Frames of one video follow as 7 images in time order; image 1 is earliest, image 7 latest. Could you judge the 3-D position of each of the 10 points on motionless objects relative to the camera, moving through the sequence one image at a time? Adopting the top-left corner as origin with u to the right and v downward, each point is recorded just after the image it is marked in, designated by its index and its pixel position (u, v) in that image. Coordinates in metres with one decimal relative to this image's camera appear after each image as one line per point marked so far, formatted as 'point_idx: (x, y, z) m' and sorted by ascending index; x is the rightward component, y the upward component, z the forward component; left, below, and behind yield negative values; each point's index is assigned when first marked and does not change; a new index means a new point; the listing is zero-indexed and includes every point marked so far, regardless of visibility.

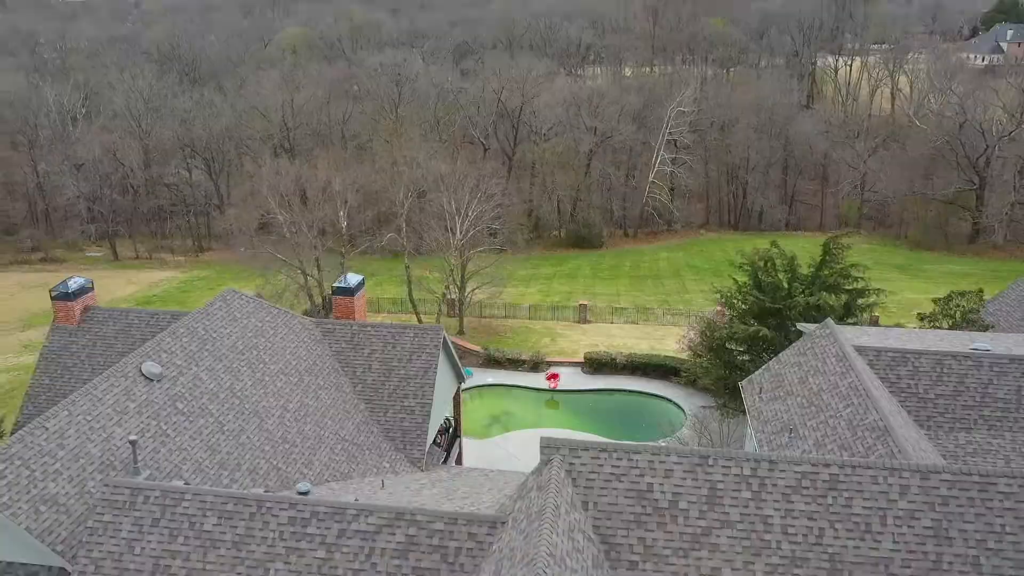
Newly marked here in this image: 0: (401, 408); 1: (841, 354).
0: (-2.3, -2.5, +17.0) m
1: (+6.1, -1.2, +14.9) m
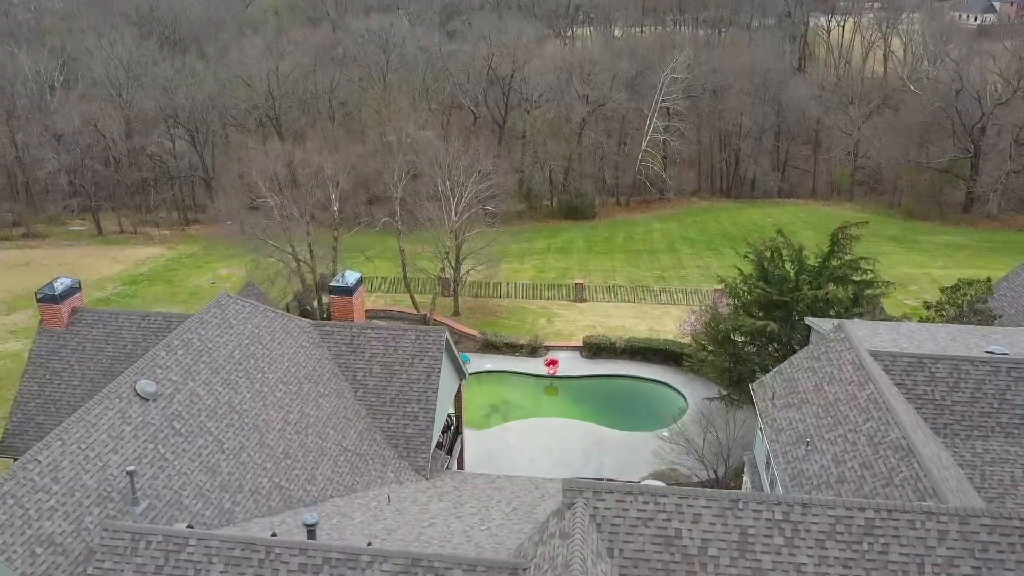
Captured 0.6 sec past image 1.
0: (-2.2, -2.6, +16.6) m
1: (+6.2, -1.3, +14.5) m
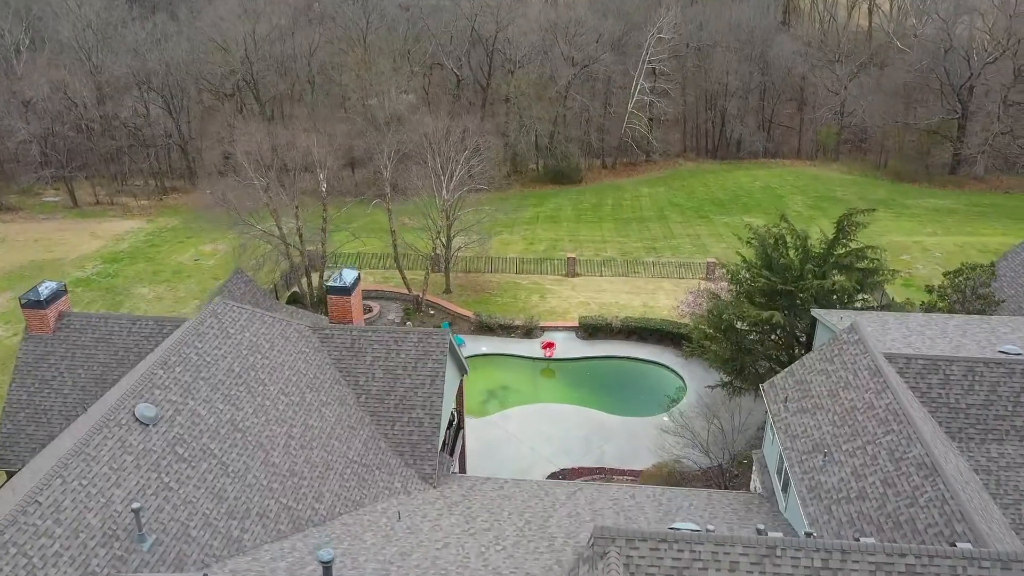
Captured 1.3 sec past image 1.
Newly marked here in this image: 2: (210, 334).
0: (-2.1, -2.7, +16.2) m
1: (+6.4, -1.4, +14.3) m
2: (-5.6, -0.9, +14.9) m
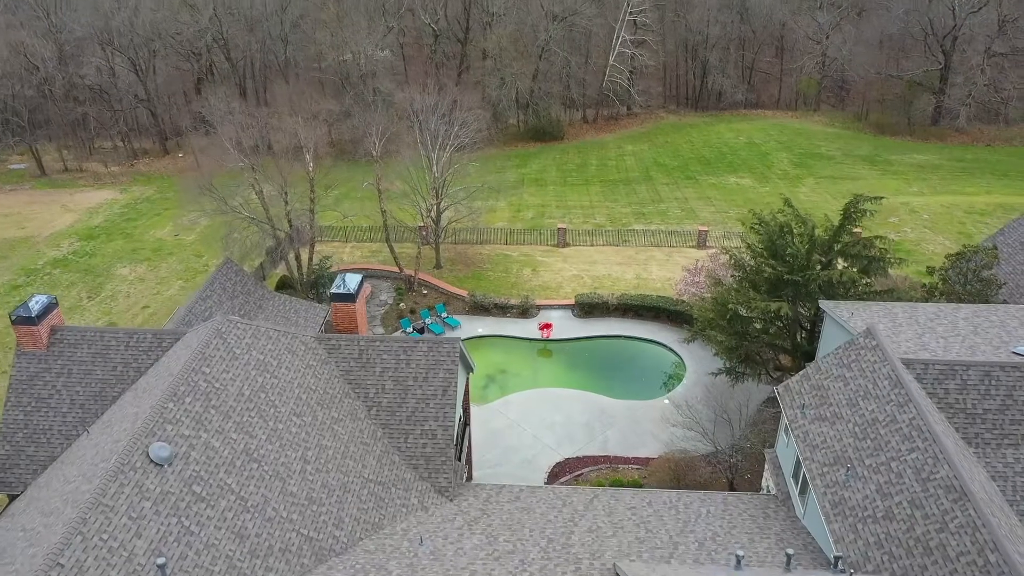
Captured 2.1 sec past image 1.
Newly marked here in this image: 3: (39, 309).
0: (-1.8, -2.9, +16.0) m
1: (+6.7, -1.6, +14.2) m
2: (-5.3, -1.2, +14.5) m
3: (-9.8, -0.4, +16.6) m
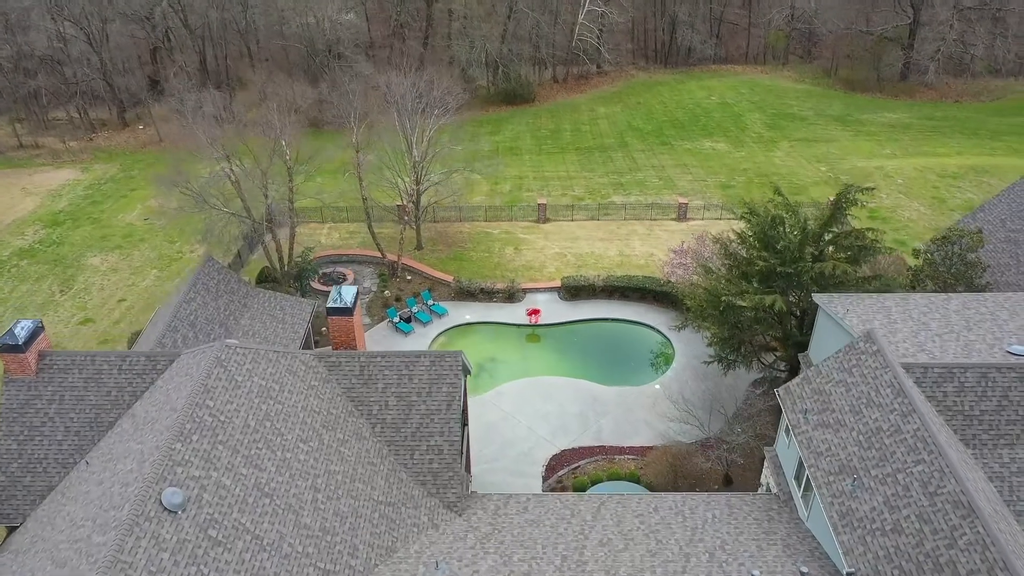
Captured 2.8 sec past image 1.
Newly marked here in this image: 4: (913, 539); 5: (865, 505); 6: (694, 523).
0: (-1.7, -3.2, +15.9) m
1: (+6.9, -1.7, +14.5) m
2: (-5.2, -1.7, +14.2) m
3: (-9.7, -0.9, +16.1) m
4: (+6.2, -3.9, +12.4) m
5: (+5.9, -3.6, +13.4) m
6: (+3.5, -4.5, +15.4) m
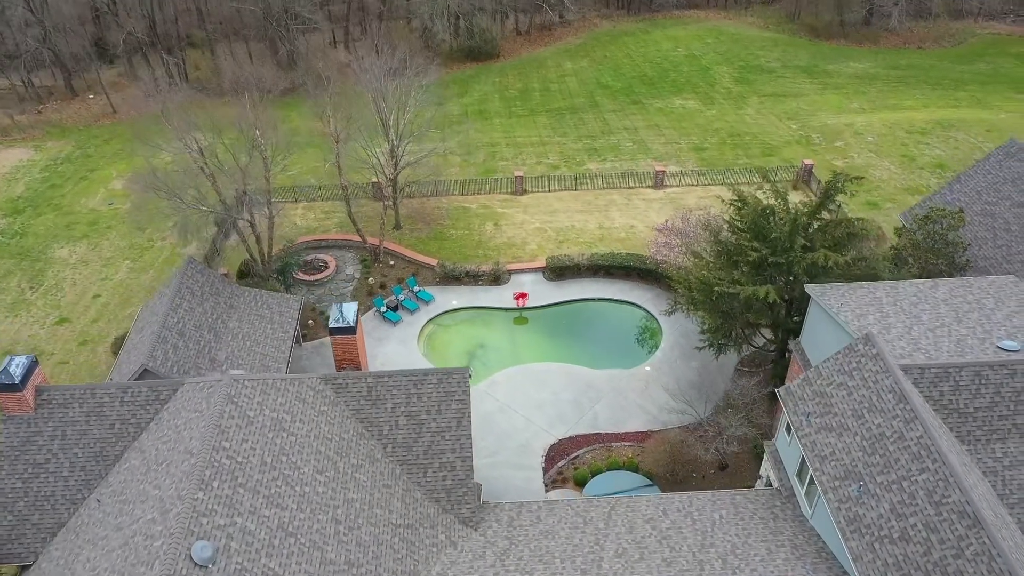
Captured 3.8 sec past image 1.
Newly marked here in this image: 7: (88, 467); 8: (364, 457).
0: (-1.4, -3.5, +16.1) m
1: (+7.1, -1.9, +14.9) m
2: (-4.9, -2.4, +14.1) m
3: (-9.6, -1.6, +15.7) m
4: (+6.6, -4.2, +13.0) m
5: (+6.2, -3.9, +13.9) m
6: (+3.8, -4.7, +15.9) m
7: (-8.3, -3.5, +15.8) m
8: (-2.9, -3.3, +15.6) m
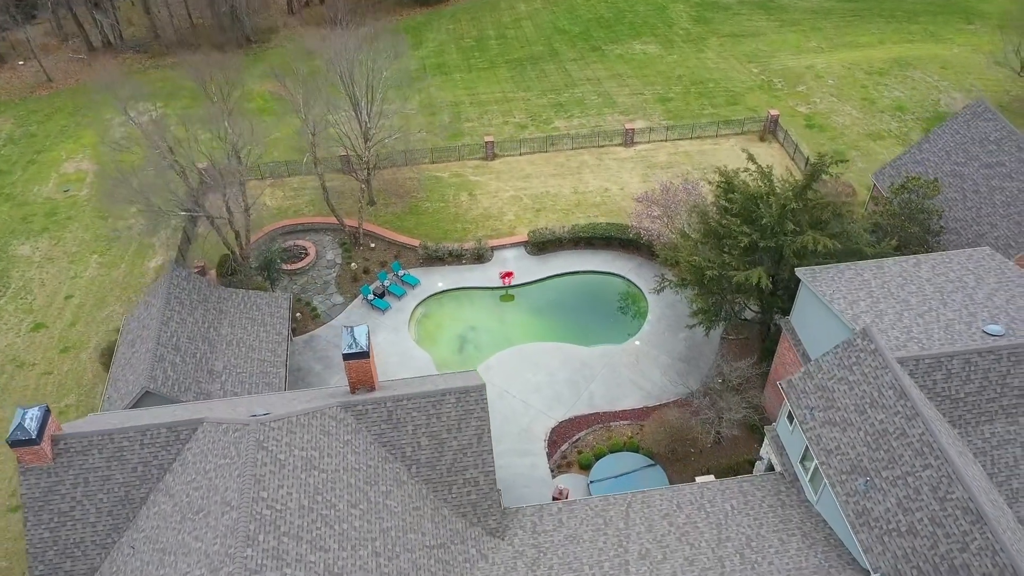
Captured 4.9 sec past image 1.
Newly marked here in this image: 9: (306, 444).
0: (-1.0, -4.0, +16.6) m
1: (+7.5, -1.9, +15.8) m
2: (-4.3, -3.3, +14.2) m
3: (-9.2, -2.6, +15.5) m
4: (+7.2, -4.4, +14.0) m
5: (+6.8, -4.0, +14.9) m
6: (+4.3, -4.8, +16.9) m
7: (-7.8, -4.4, +15.9) m
8: (-2.4, -3.9, +16.0) m
9: (-4.0, -2.9, +15.2) m
